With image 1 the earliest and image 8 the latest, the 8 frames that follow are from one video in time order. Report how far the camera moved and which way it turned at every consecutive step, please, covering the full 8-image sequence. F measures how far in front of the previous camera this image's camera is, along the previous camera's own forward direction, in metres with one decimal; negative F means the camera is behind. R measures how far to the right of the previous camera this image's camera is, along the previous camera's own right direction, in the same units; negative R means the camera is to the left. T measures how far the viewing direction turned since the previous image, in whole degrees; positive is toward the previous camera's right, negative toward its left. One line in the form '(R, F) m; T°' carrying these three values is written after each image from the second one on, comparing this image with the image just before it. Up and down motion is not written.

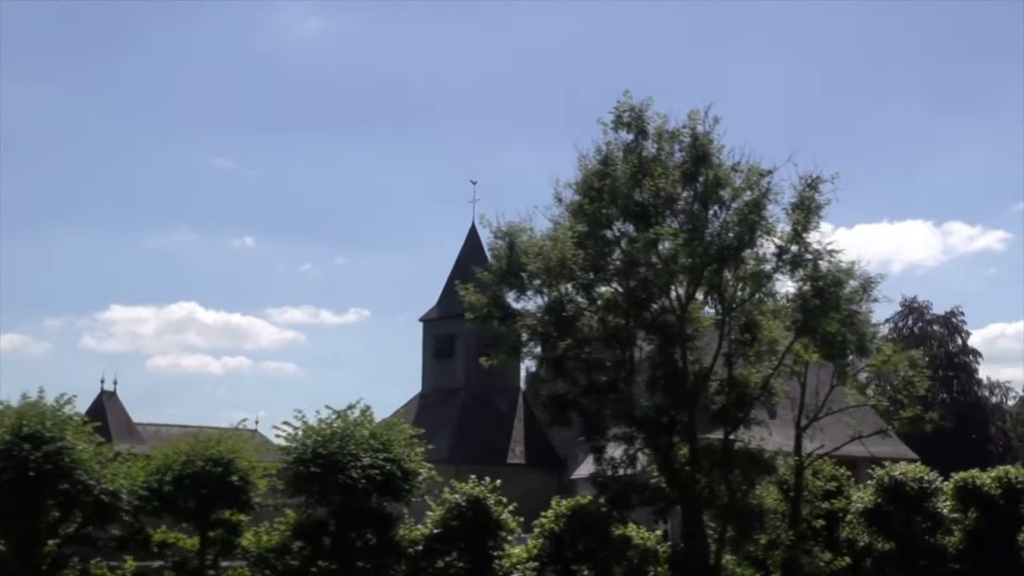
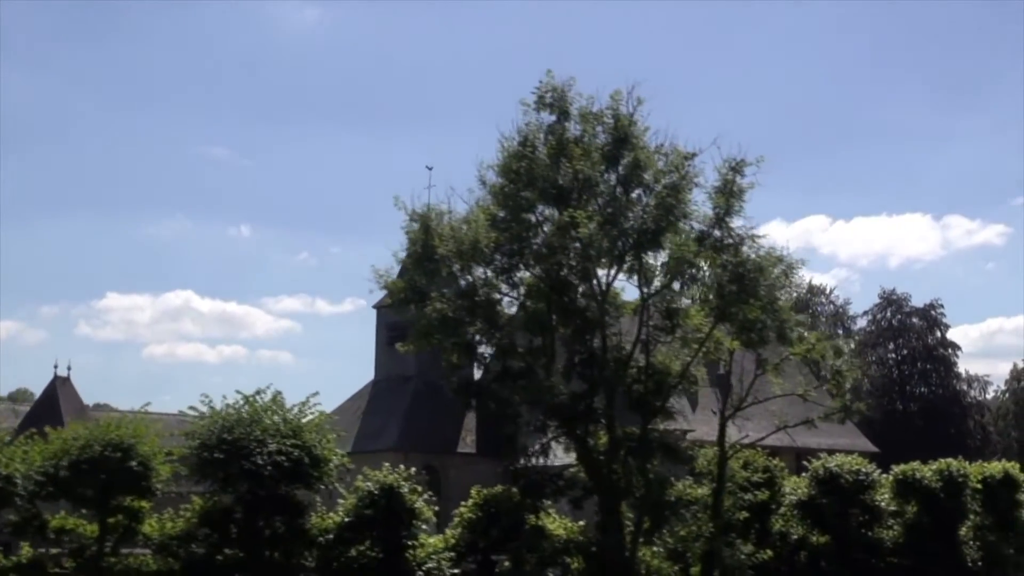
(+1.3, +0.7) m; 0°
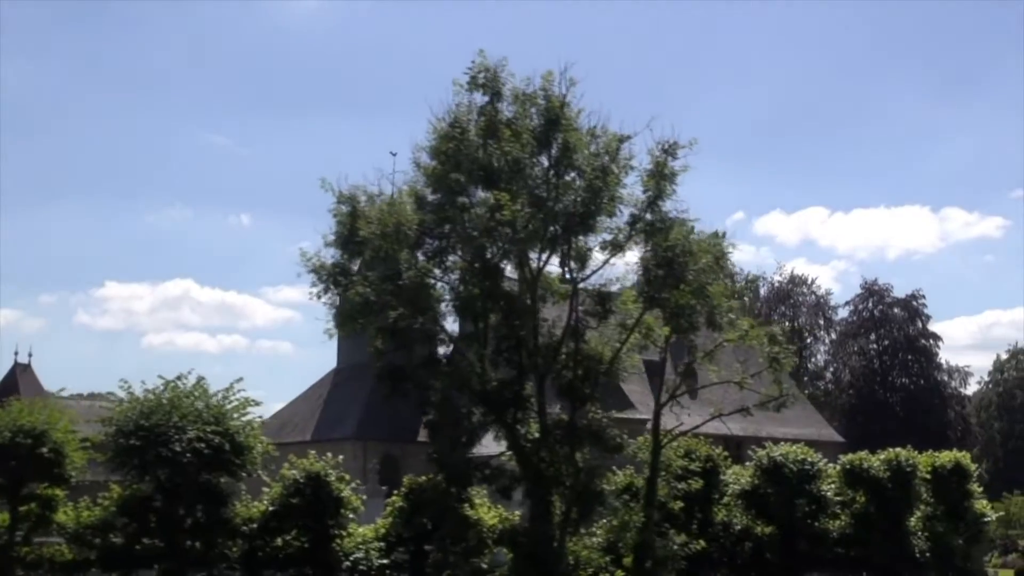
(+1.1, +0.6) m; 0°
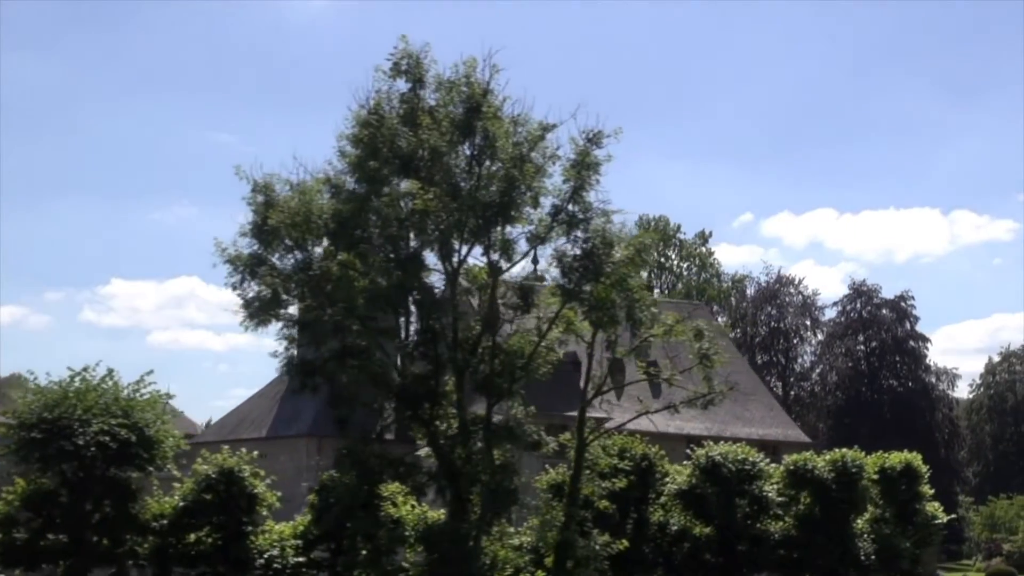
(+1.4, +0.7) m; 0°
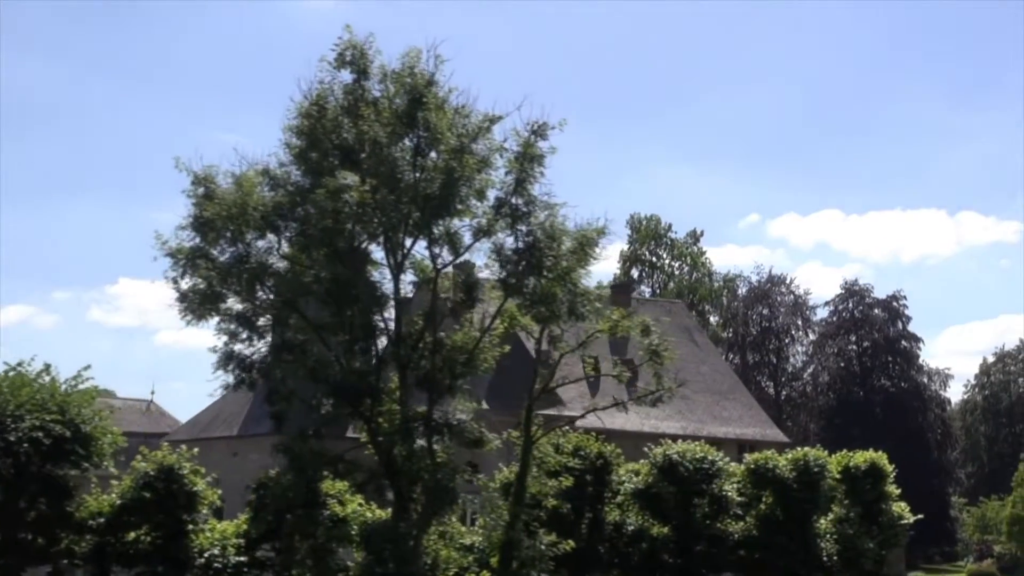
(+1.0, +0.5) m; 0°
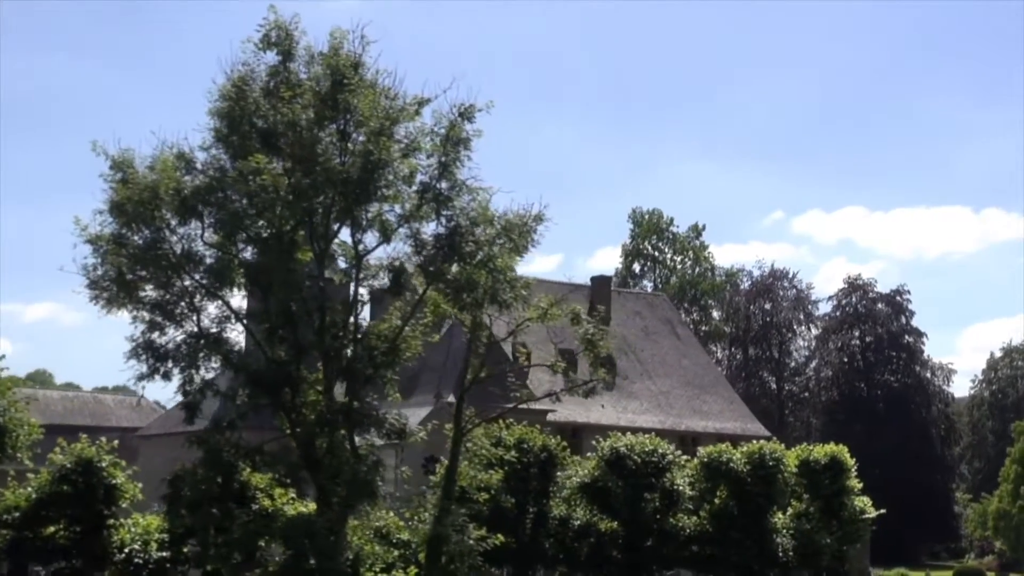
(+1.4, +0.8) m; -1°
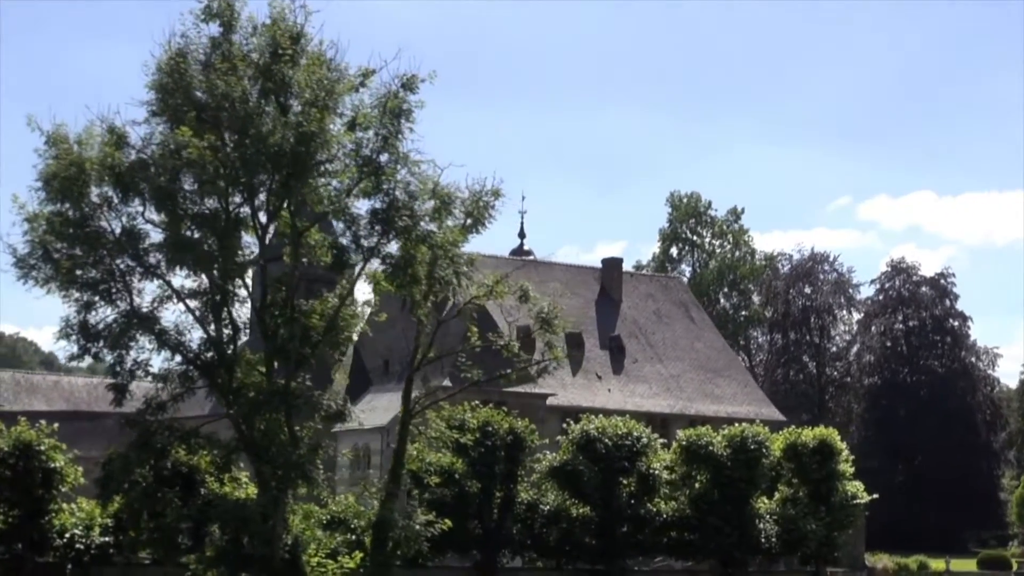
(+1.7, +0.9) m; -2°
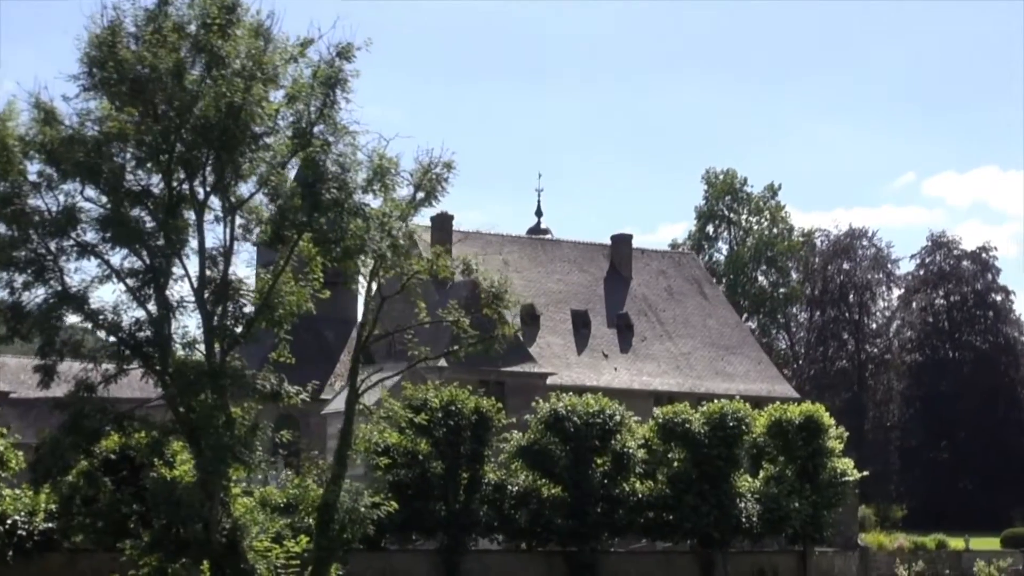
(+1.7, +0.8) m; -2°
